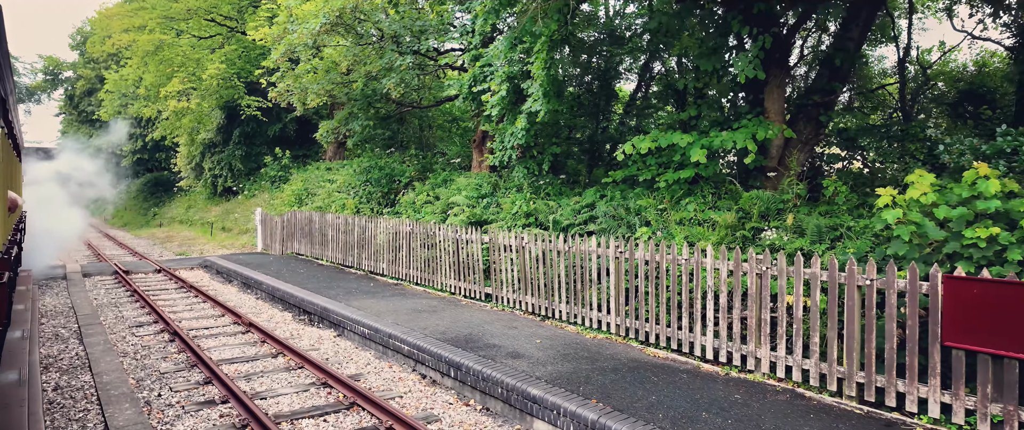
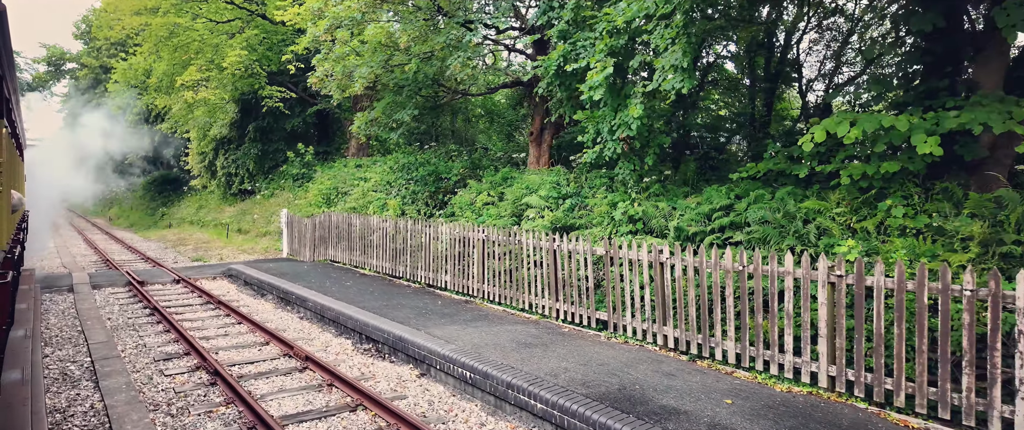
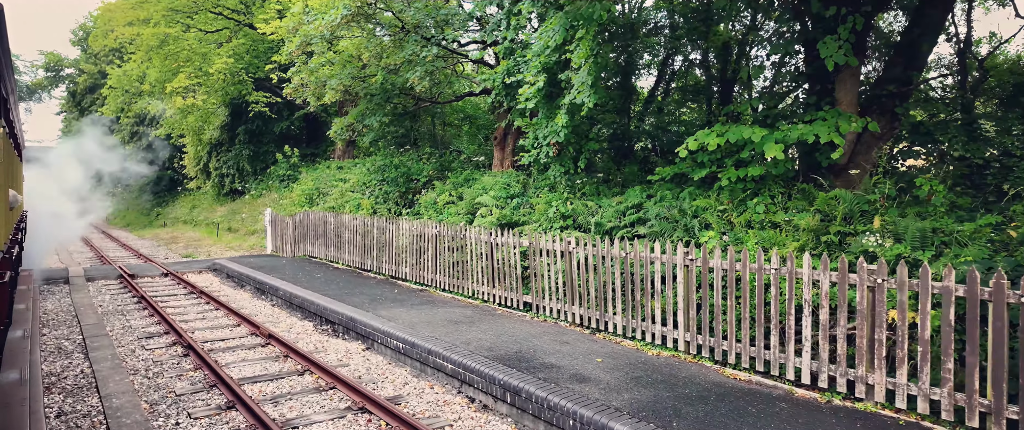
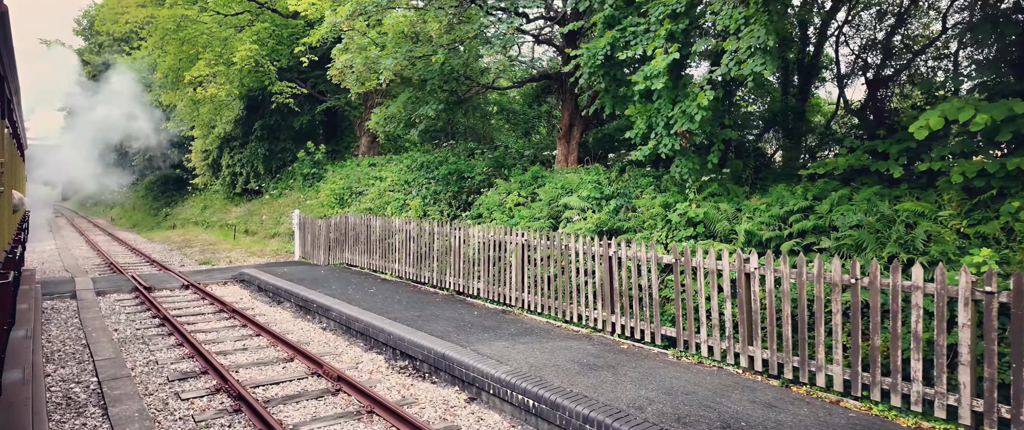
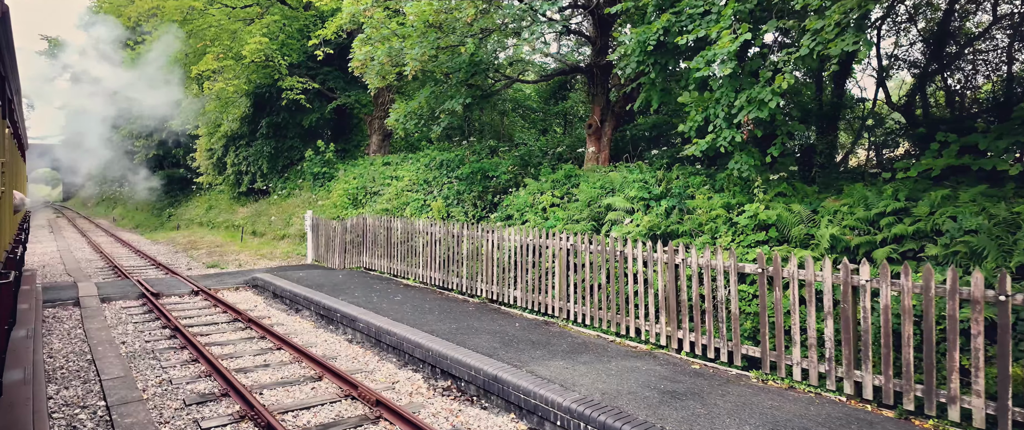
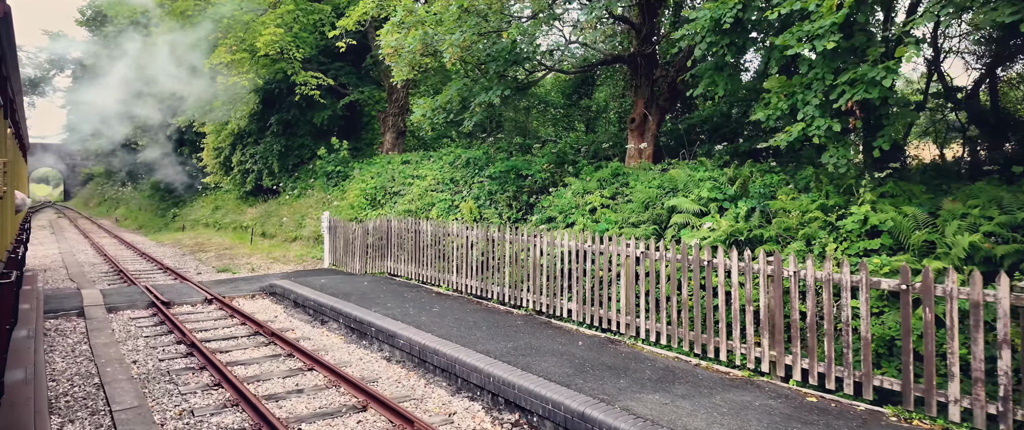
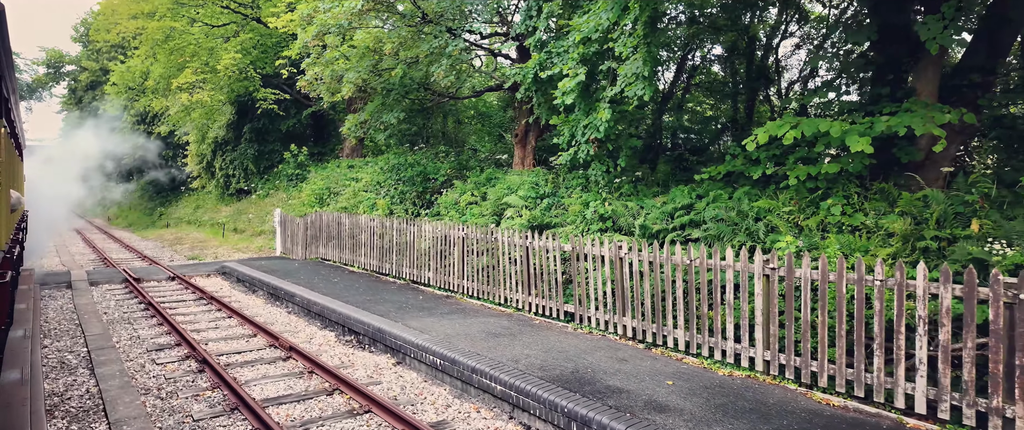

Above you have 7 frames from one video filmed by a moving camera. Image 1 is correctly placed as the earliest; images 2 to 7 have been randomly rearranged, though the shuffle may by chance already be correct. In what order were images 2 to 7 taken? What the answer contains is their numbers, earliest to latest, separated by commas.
3, 7, 2, 4, 5, 6
